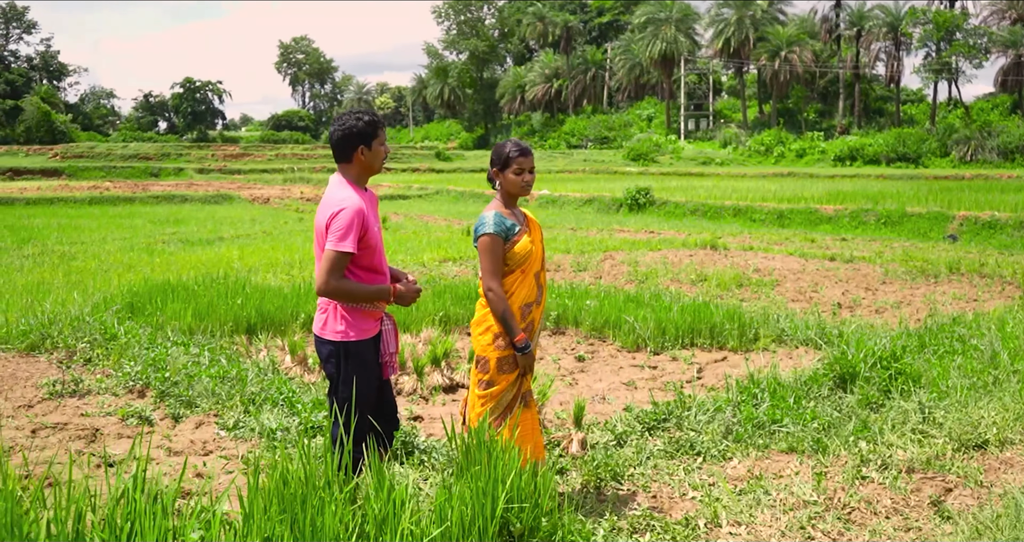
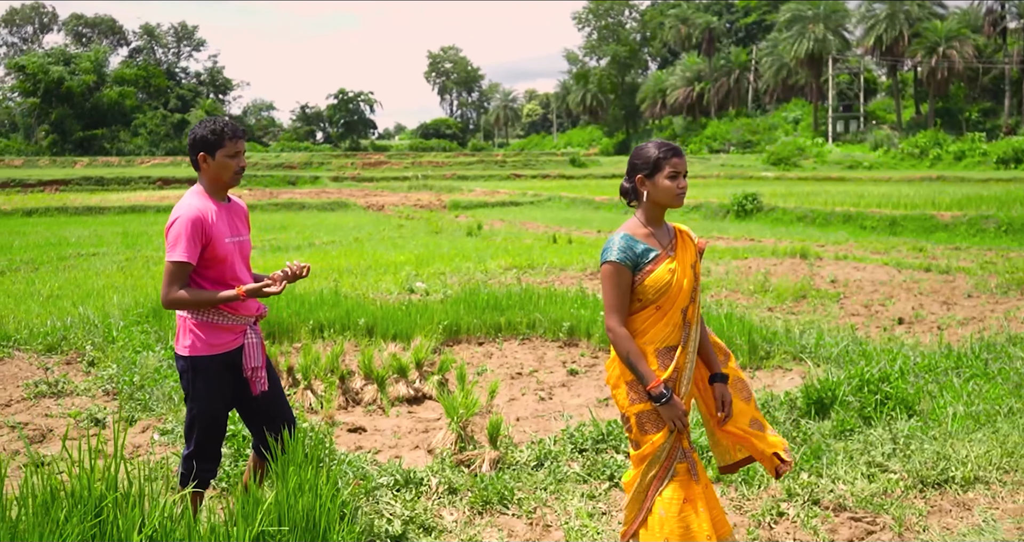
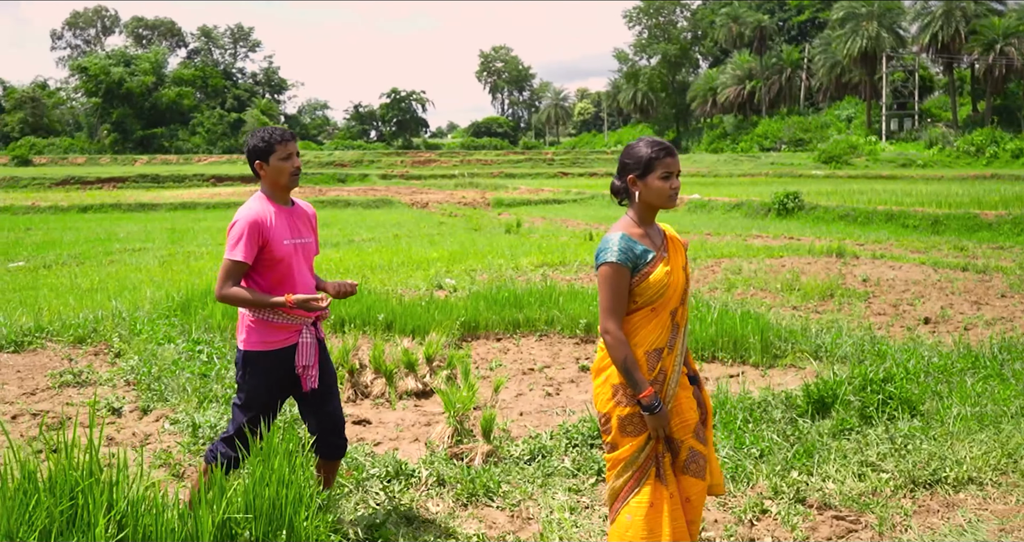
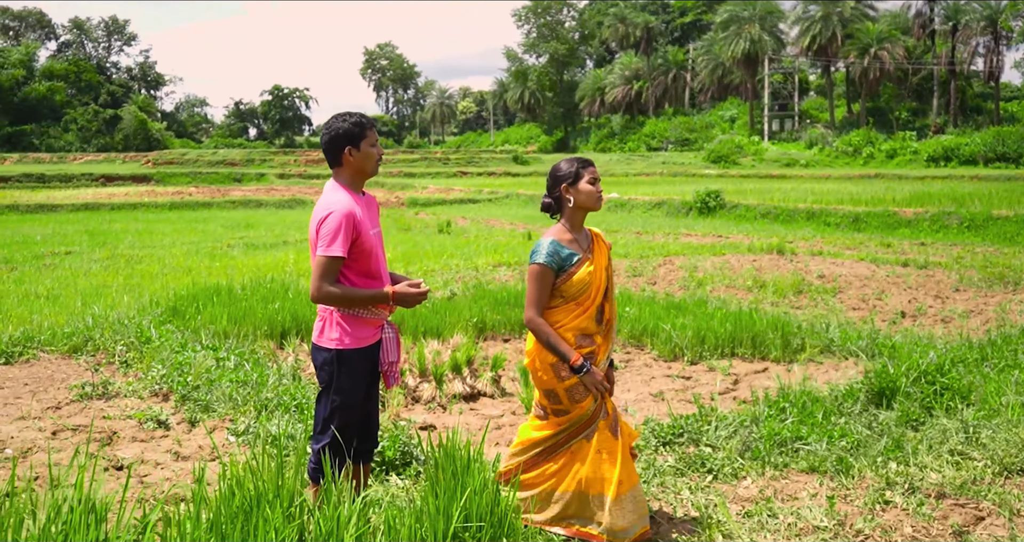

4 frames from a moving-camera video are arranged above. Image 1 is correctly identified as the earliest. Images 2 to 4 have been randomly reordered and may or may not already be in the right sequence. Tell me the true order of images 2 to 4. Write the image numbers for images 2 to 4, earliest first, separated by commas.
4, 2, 3
